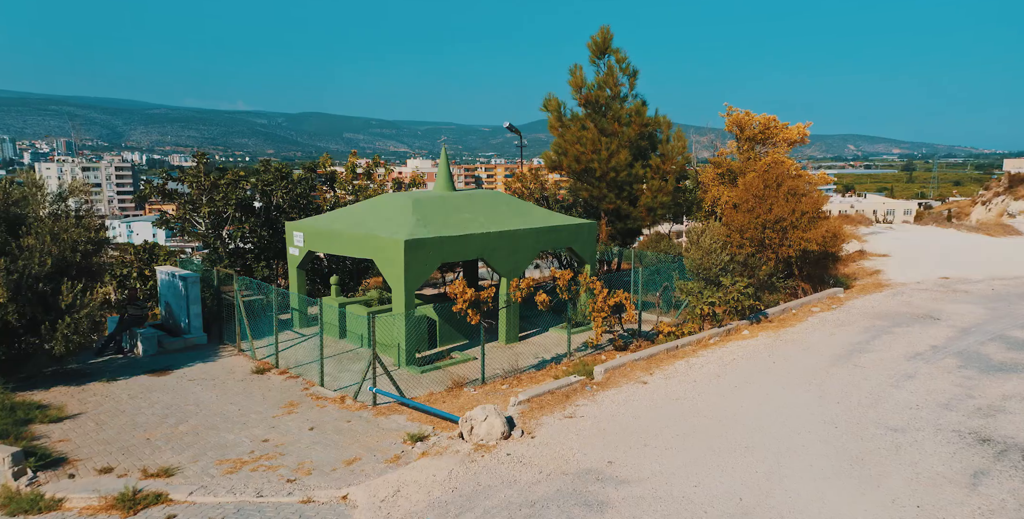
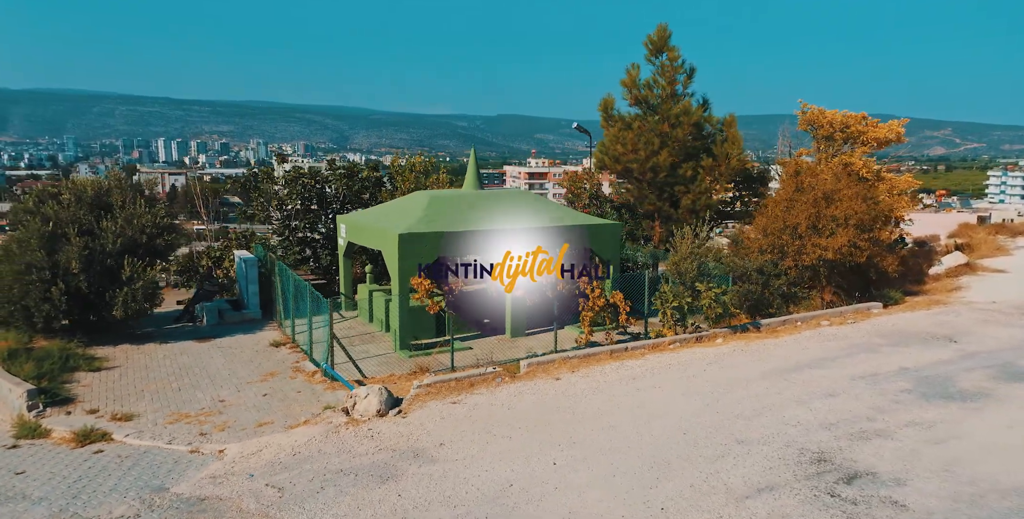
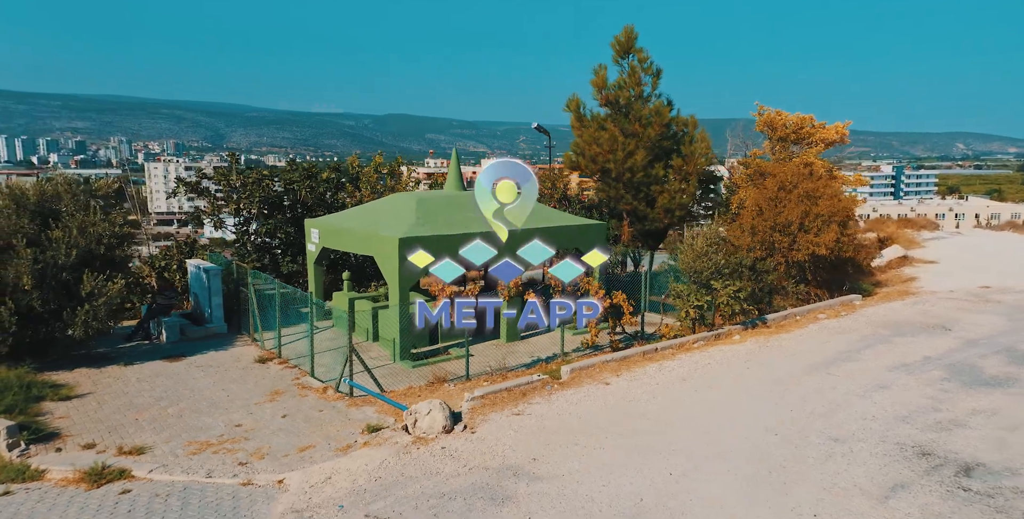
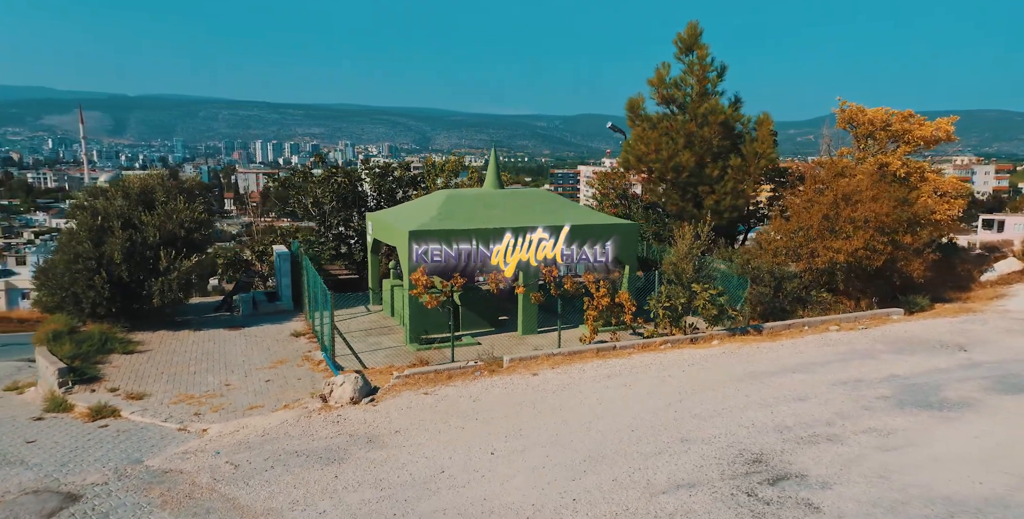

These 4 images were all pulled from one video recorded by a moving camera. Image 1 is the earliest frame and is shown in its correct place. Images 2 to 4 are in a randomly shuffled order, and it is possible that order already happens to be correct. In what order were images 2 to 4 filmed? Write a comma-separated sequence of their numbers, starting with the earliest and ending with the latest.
3, 2, 4
